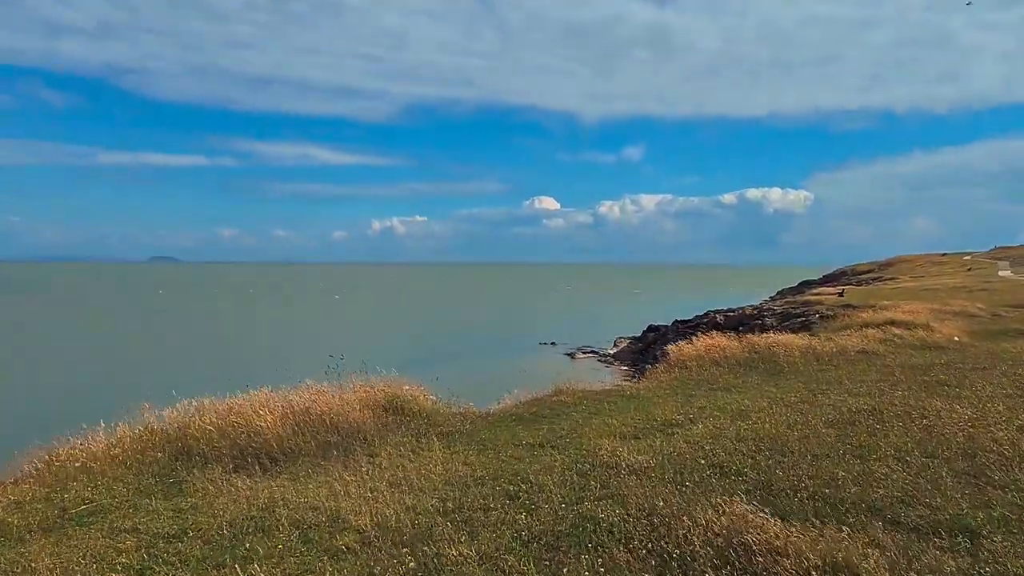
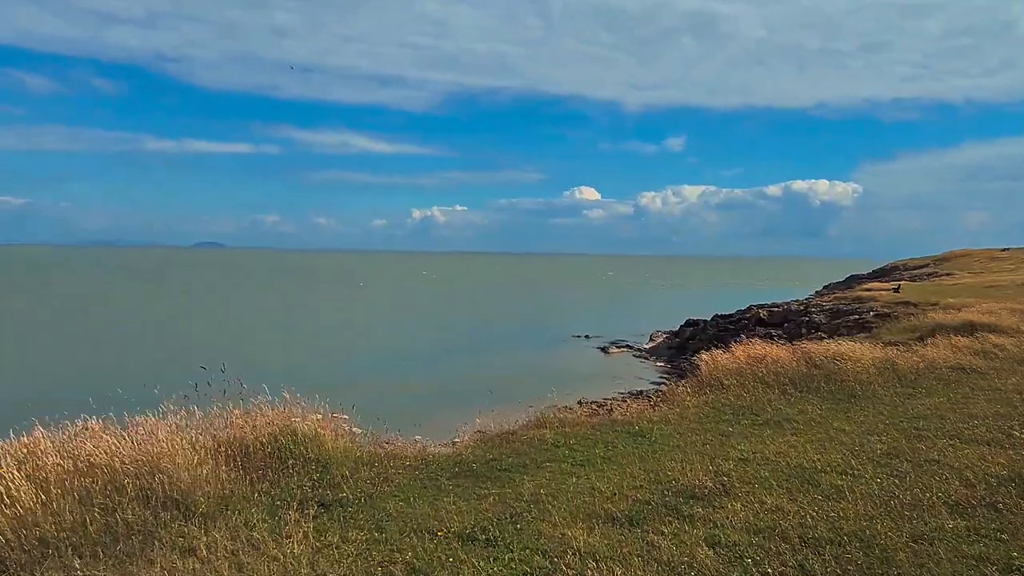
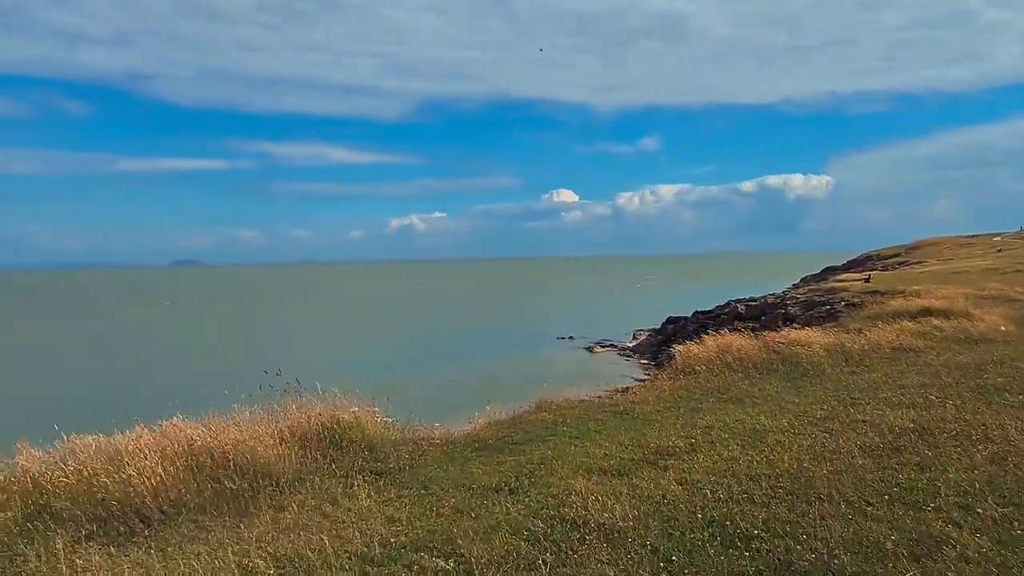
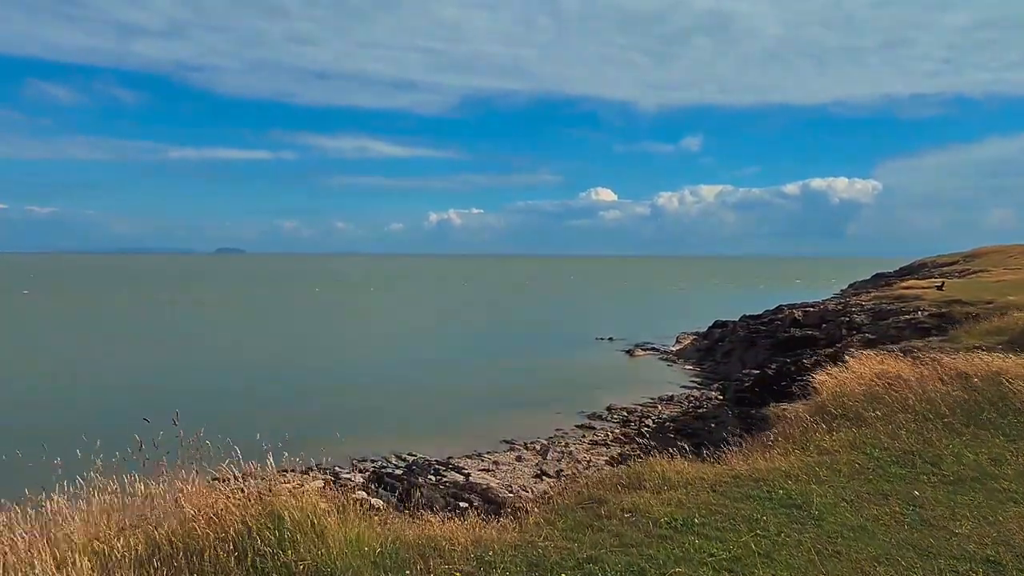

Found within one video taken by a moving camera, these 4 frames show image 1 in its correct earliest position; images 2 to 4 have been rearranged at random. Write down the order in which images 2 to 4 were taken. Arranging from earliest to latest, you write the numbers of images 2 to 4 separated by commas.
3, 2, 4
